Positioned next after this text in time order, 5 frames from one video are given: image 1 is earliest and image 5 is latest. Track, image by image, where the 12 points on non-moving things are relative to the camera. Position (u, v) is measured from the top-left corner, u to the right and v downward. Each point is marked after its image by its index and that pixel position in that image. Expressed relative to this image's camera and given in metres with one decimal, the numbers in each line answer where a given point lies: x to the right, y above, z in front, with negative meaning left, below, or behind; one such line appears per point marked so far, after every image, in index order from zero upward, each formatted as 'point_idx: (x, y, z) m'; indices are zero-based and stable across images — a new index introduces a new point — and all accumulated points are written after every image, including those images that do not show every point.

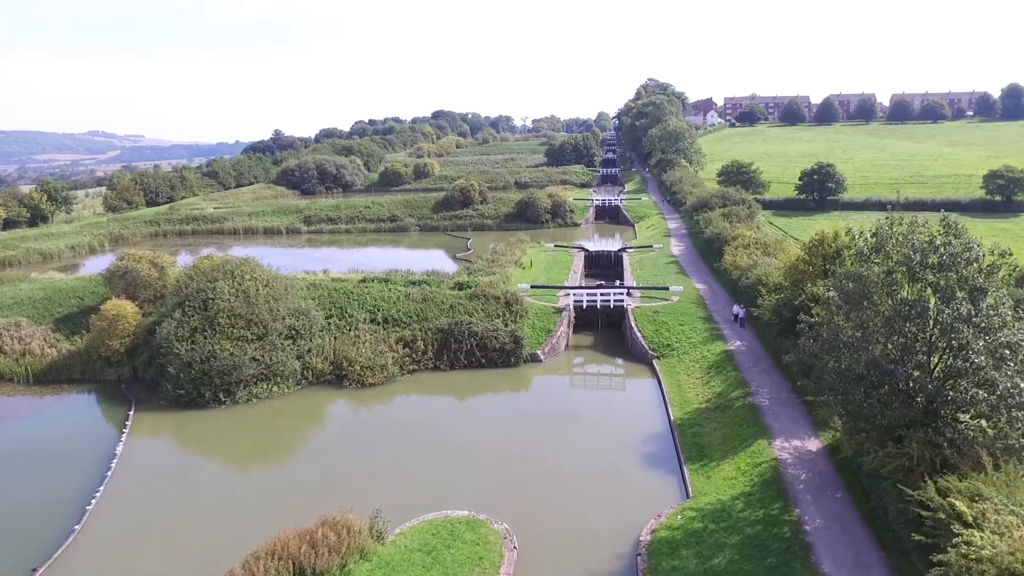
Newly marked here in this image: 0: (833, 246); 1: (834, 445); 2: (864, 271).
0: (+6.5, +0.8, +19.9) m
1: (+5.8, -2.8, +17.6) m
2: (+5.3, +0.3, +14.7) m
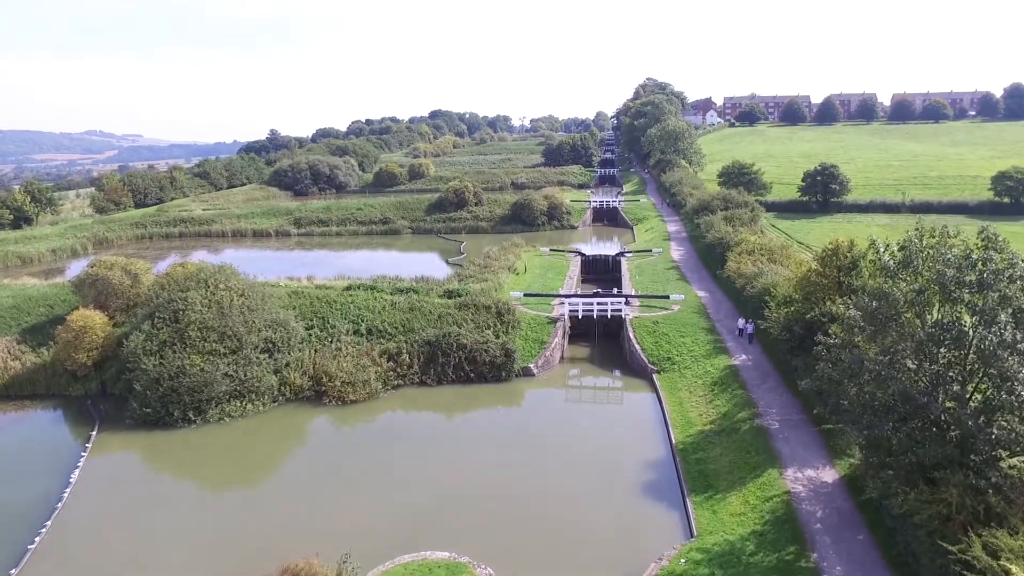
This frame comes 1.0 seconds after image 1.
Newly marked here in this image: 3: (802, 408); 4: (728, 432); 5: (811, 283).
0: (+6.3, +0.6, +18.3) m
1: (+5.5, -3.1, +16.1) m
2: (+5.0, 0.0, +13.1) m
3: (+5.9, -2.4, +19.9) m
4: (+4.3, -2.9, +19.6) m
5: (+5.8, +0.1, +19.2) m
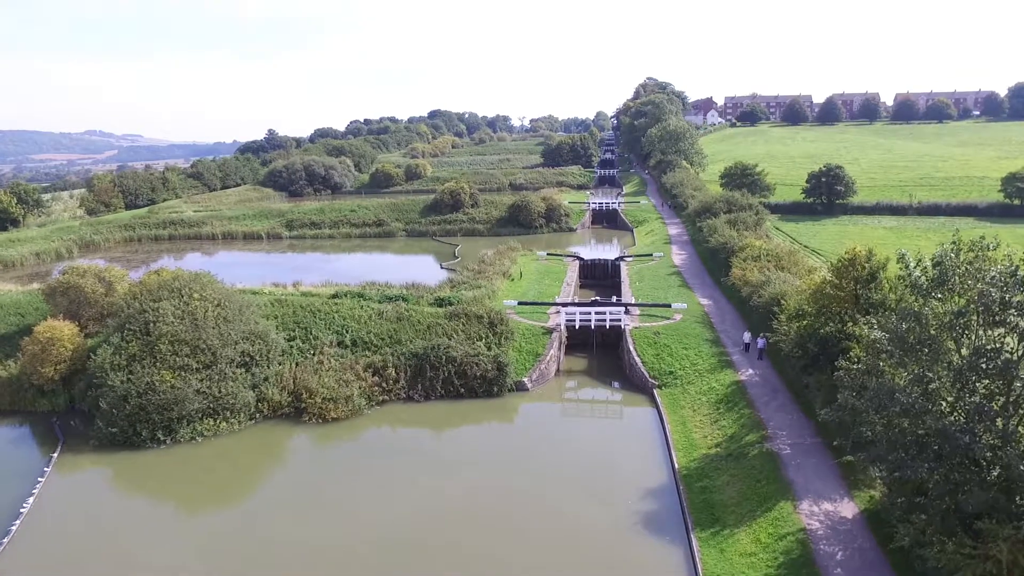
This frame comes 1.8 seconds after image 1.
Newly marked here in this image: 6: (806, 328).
0: (+6.1, +0.3, +16.8) m
1: (+5.3, -3.3, +14.6) m
2: (+4.9, -0.2, +11.6) m
3: (+5.7, -2.7, +18.4) m
4: (+4.1, -3.1, +18.1) m
5: (+5.6, -0.2, +17.7) m
6: (+5.4, -0.7, +18.2) m
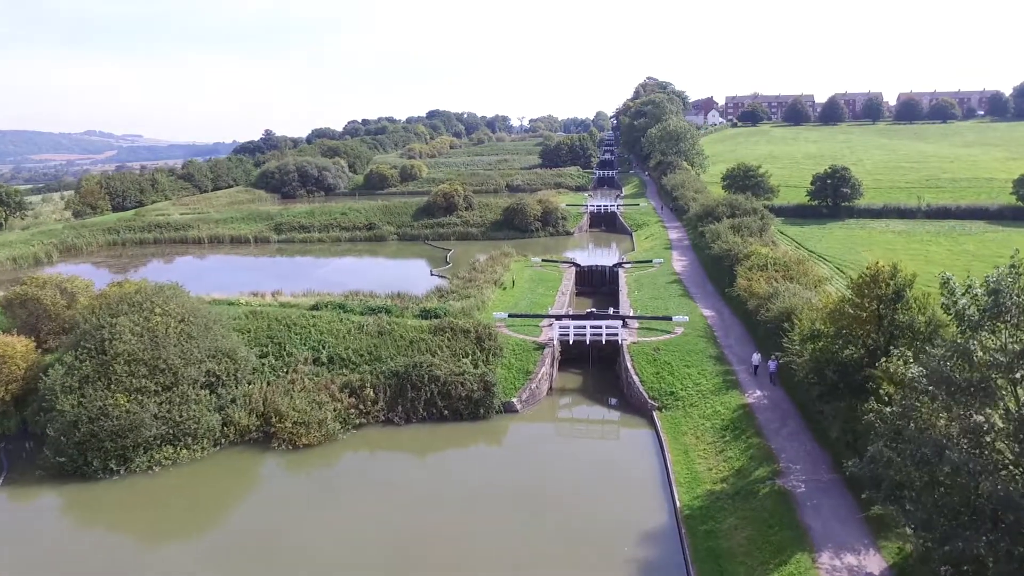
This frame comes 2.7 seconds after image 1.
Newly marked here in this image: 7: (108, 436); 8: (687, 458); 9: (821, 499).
0: (+5.8, 0.0, +15.0) m
1: (+5.1, -3.6, +12.7) m
2: (+4.6, -0.6, +9.8) m
3: (+5.4, -3.0, +16.5) m
4: (+3.8, -3.4, +16.3) m
5: (+5.3, -0.5, +15.8) m
6: (+5.1, -1.0, +16.3) m
7: (-8.2, -3.0, +20.0) m
8: (+3.4, -3.3, +19.1) m
9: (+4.8, -3.3, +15.3) m
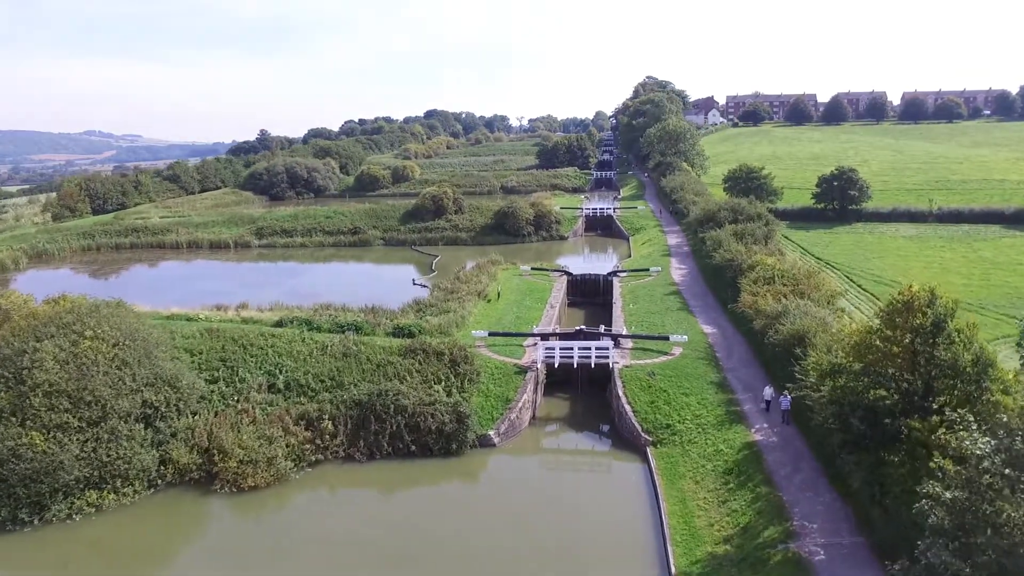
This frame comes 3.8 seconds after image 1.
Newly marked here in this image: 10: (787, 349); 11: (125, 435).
0: (+5.3, -0.4, +12.4) m
1: (+4.6, -4.0, +10.2) m
2: (+4.1, -0.9, +7.2) m
3: (+4.9, -3.4, +14.0) m
4: (+3.3, -3.8, +13.7) m
5: (+4.8, -0.9, +13.3) m
6: (+4.6, -1.4, +13.8) m
7: (-8.7, -3.4, +17.5) m
8: (+2.9, -3.7, +16.5) m
9: (+4.3, -3.7, +12.8) m
10: (+5.4, -1.2, +19.7) m
11: (-7.4, -2.8, +18.8) m
